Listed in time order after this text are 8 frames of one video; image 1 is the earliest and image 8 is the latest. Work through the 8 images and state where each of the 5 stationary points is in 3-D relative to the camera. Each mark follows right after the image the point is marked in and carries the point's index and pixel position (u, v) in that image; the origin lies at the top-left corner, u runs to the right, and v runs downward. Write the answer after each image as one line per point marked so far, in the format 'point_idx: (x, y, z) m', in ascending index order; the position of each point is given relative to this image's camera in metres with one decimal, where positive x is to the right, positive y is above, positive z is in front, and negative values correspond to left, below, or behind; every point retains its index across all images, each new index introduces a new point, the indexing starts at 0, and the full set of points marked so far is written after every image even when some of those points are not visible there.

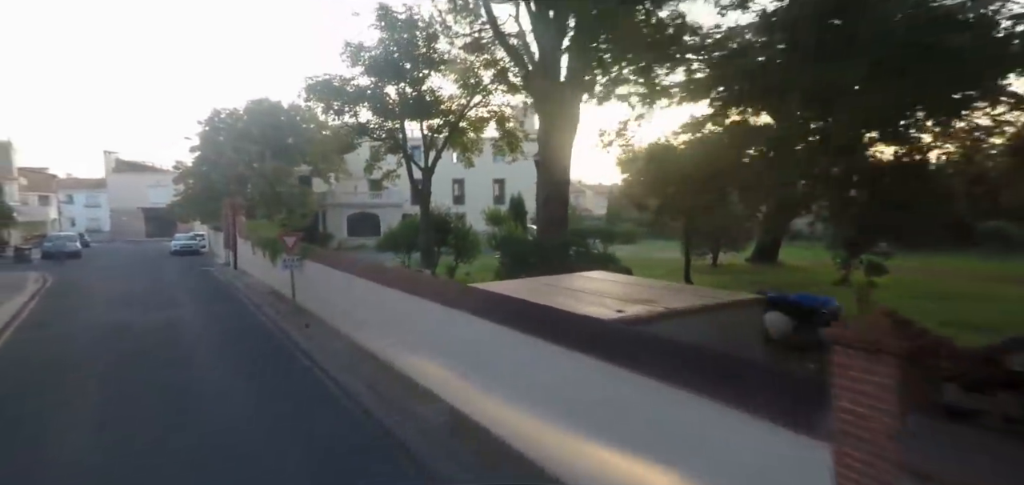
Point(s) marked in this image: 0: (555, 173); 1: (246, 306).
0: (+1.2, +2.0, +13.4) m
1: (-10.4, -2.3, +18.0) m
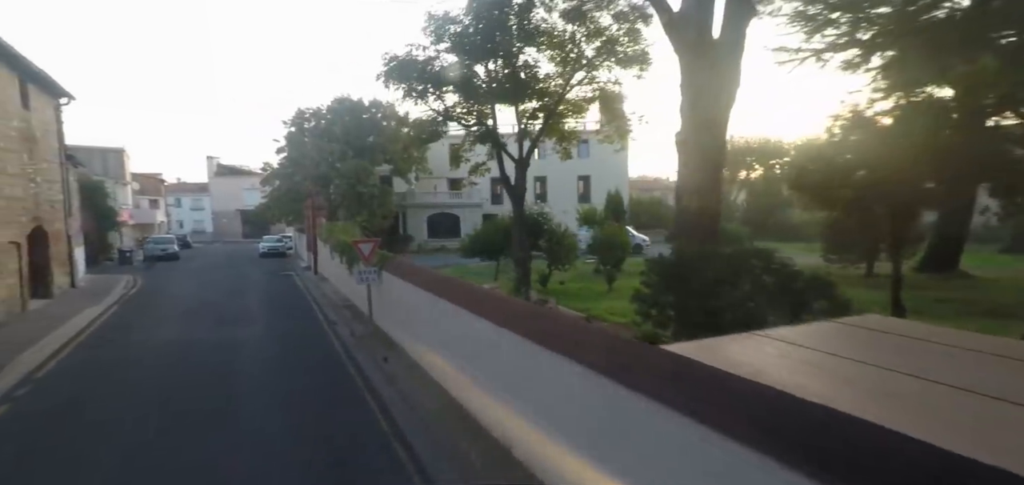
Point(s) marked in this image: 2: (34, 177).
0: (+4.1, +1.8, +9.8) m
1: (-6.7, -2.5, +16.1) m
2: (-15.5, +2.2, +15.2) m
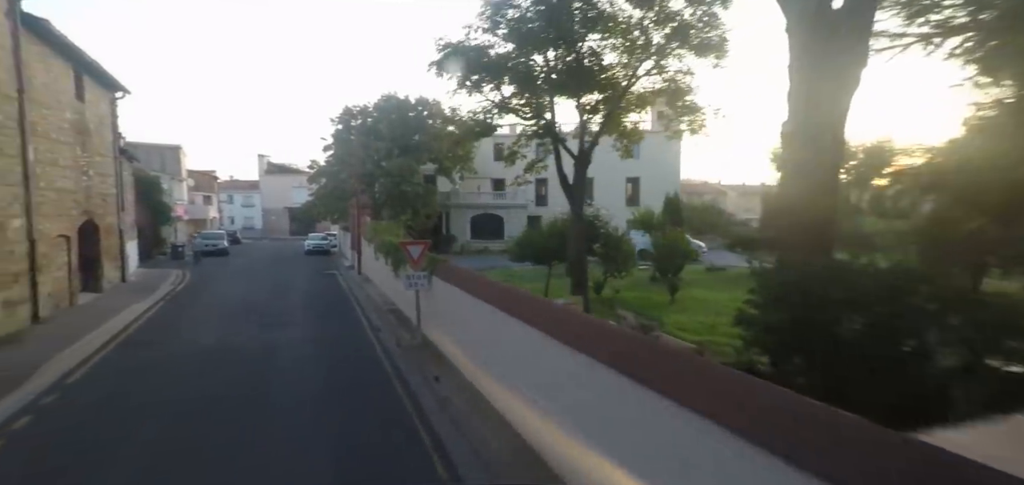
0: (+5.4, +1.6, +8.1) m
1: (-5.0, -2.5, +15.3) m
2: (-13.7, +2.4, +15.1) m
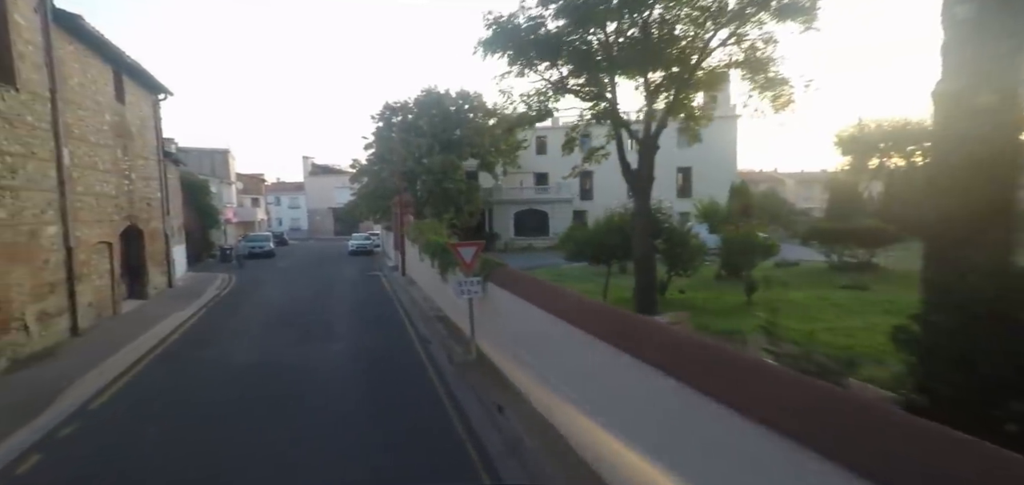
0: (+6.4, +1.7, +6.2) m
1: (-3.2, -2.5, +14.2) m
2: (-12.0, +2.2, +14.7) m
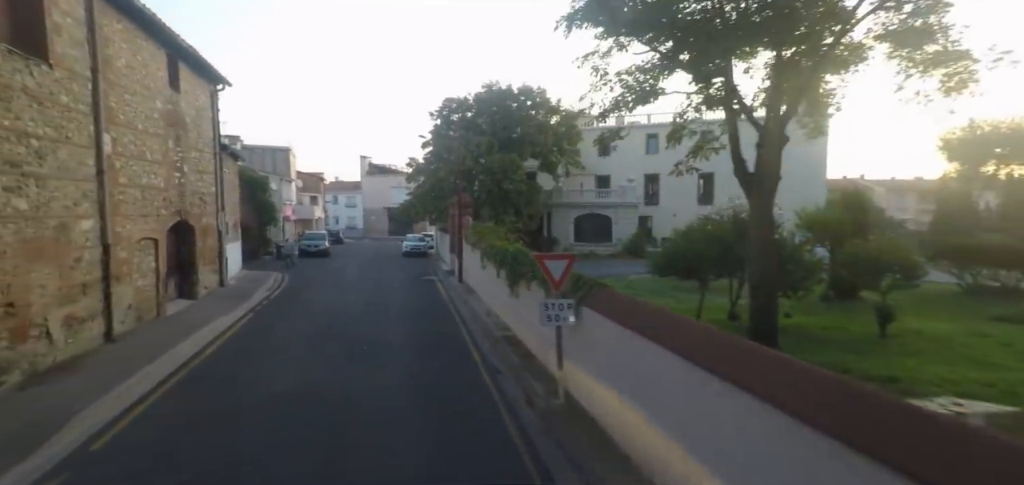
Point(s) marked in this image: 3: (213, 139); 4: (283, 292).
0: (+7.7, +1.3, +3.5) m
1: (-1.2, -2.7, +12.4) m
2: (-9.8, +2.3, +13.8) m
3: (-10.7, +3.7, +16.9) m
4: (-9.2, -2.0, +18.9) m
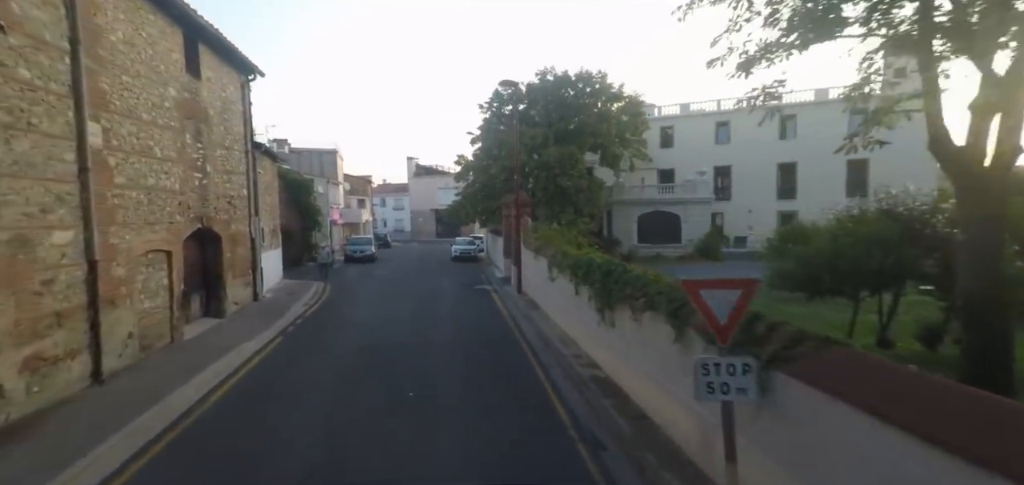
0: (+8.5, +1.2, 0.0) m
1: (+0.5, -2.9, +9.8) m
2: (-7.9, +2.0, +12.0) m
3: (-8.6, +3.4, +15.1) m
4: (-6.8, -2.2, +16.9) m
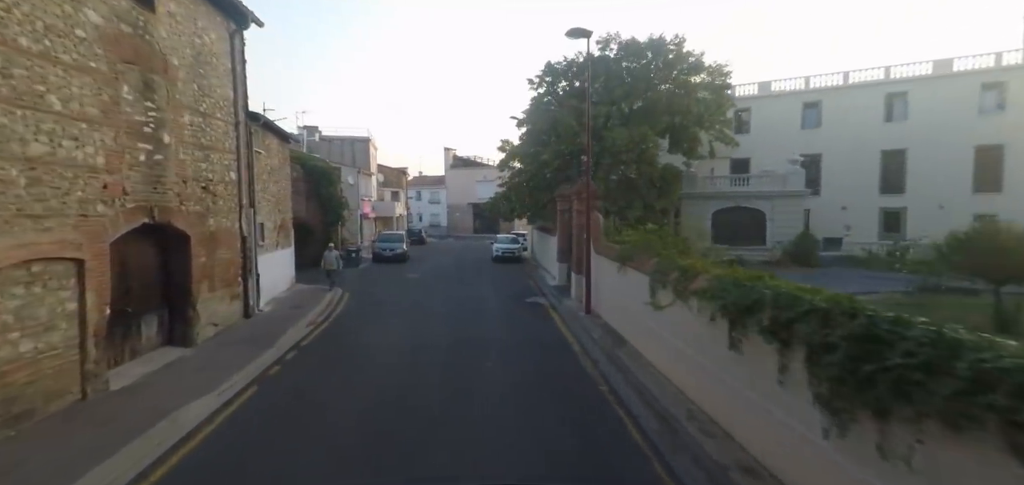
0: (+9.0, +0.8, -4.8) m
1: (+1.8, -3.0, +5.6) m
2: (-6.4, +2.0, +8.4) m
3: (-6.8, +3.5, +11.5) m
4: (-5.0, -2.2, +13.2) m
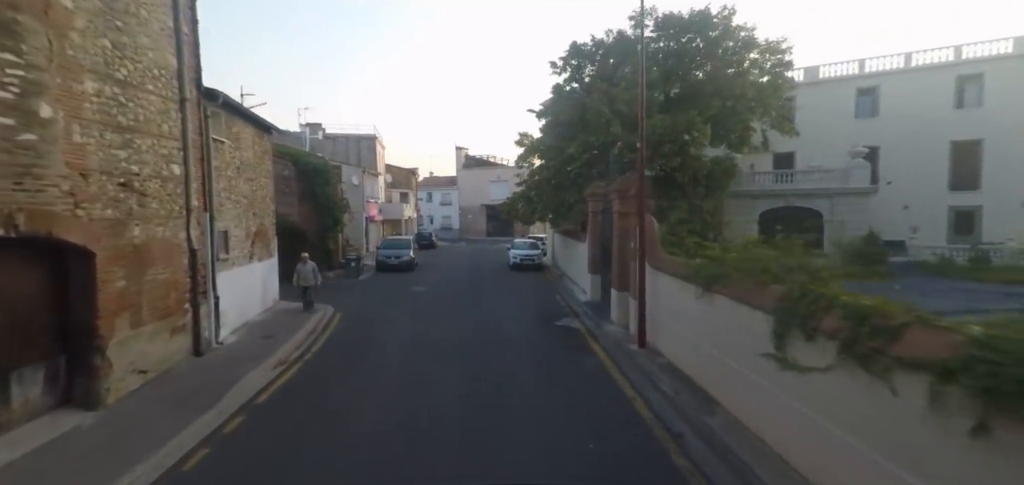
0: (+9.2, +0.7, -8.0) m
1: (+2.2, -3.2, +2.6) m
2: (-5.9, +1.7, +5.6) m
3: (-6.2, +3.2, +8.7) m
4: (-4.3, -2.5, +10.4) m
